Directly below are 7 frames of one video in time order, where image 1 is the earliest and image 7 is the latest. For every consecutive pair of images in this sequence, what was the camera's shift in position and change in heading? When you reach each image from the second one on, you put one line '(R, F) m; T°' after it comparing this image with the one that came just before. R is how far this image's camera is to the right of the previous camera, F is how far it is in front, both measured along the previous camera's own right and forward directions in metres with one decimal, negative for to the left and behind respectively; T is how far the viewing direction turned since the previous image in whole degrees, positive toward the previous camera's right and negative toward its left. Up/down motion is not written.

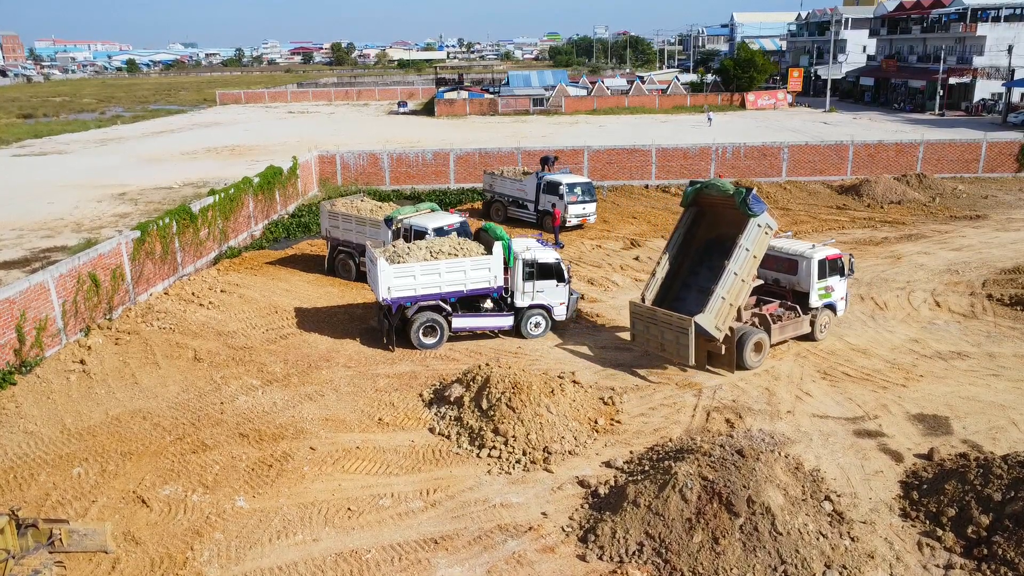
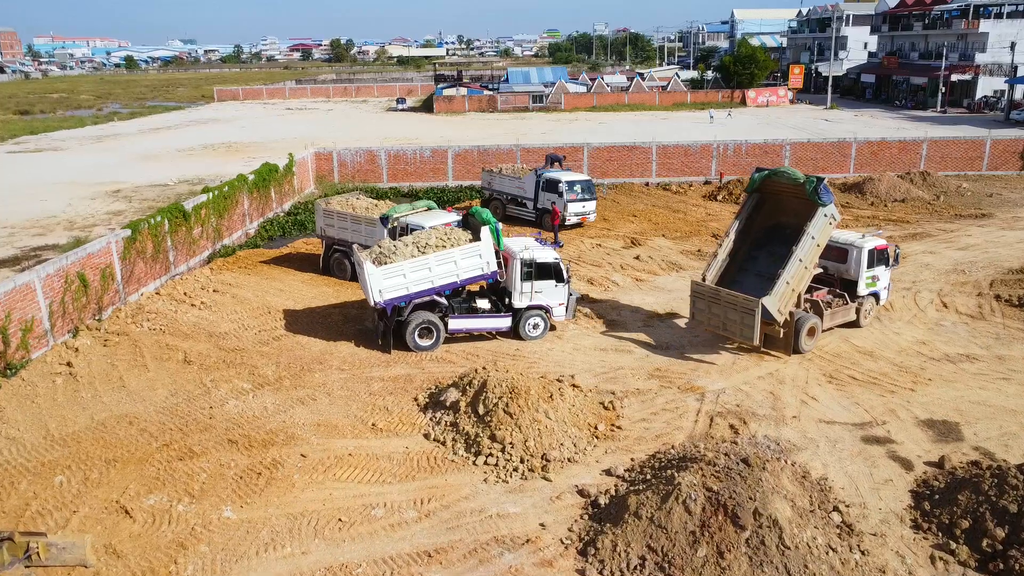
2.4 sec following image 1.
(0.0, +0.3) m; 0°
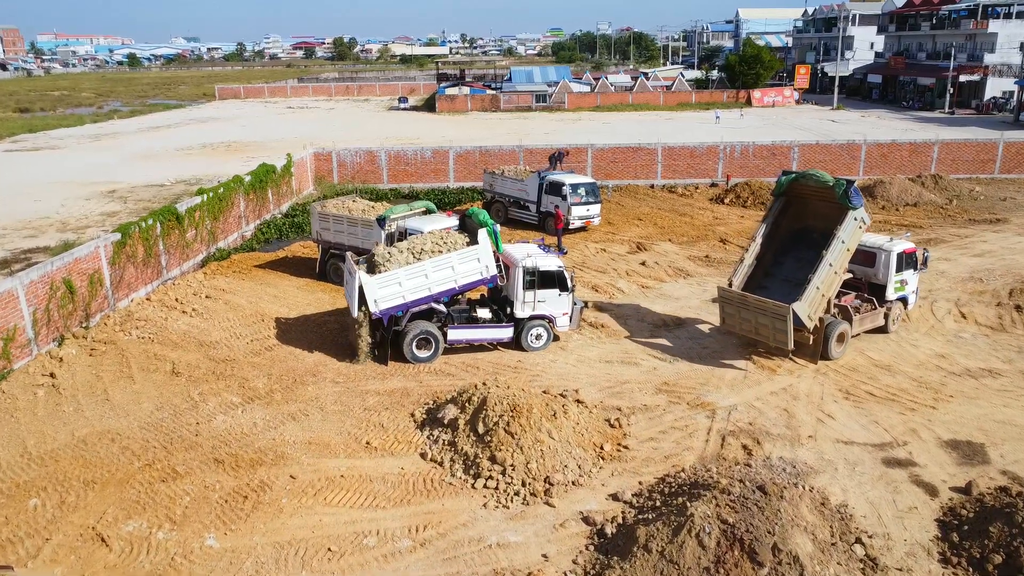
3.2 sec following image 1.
(0.0, +0.6) m; 0°
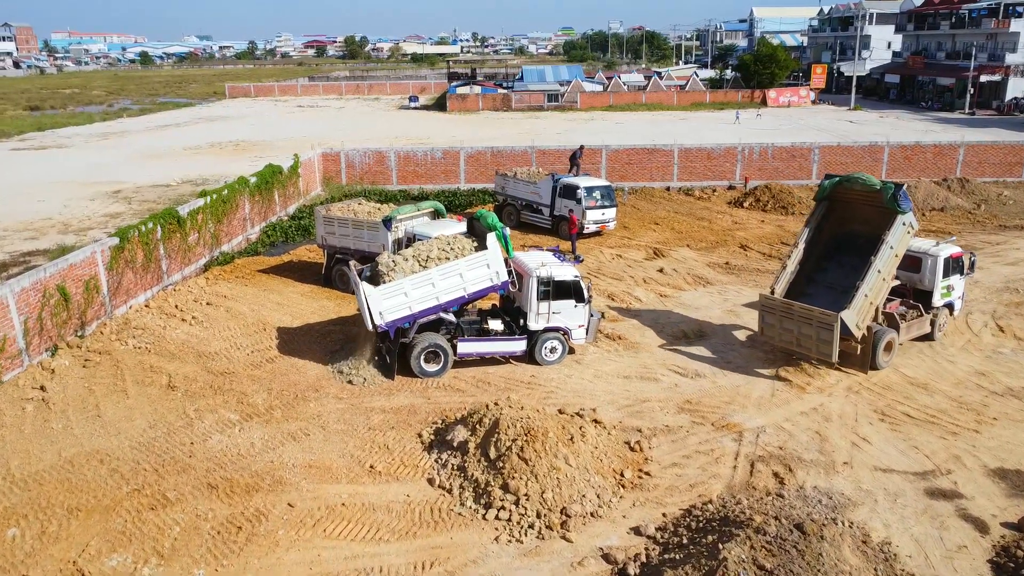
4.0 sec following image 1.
(-0.1, +0.7) m; -1°
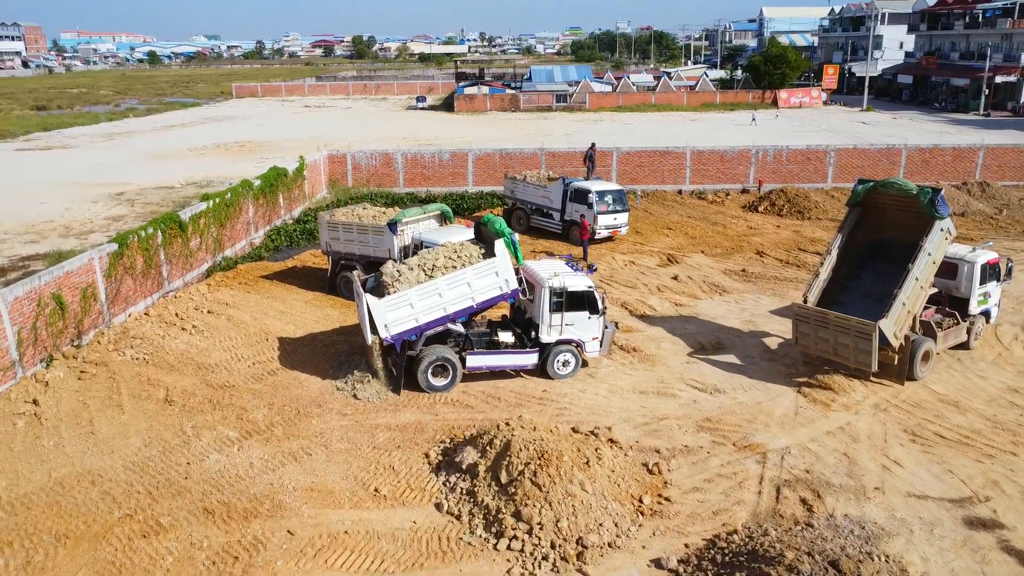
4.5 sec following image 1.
(-0.1, +0.5) m; 0°
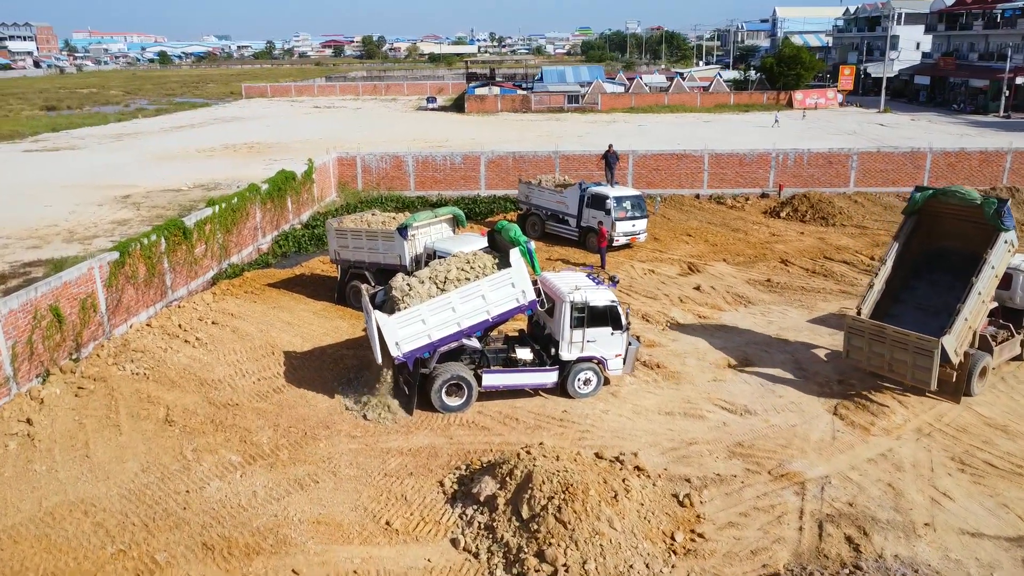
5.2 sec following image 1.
(-0.2, +0.7) m; -1°
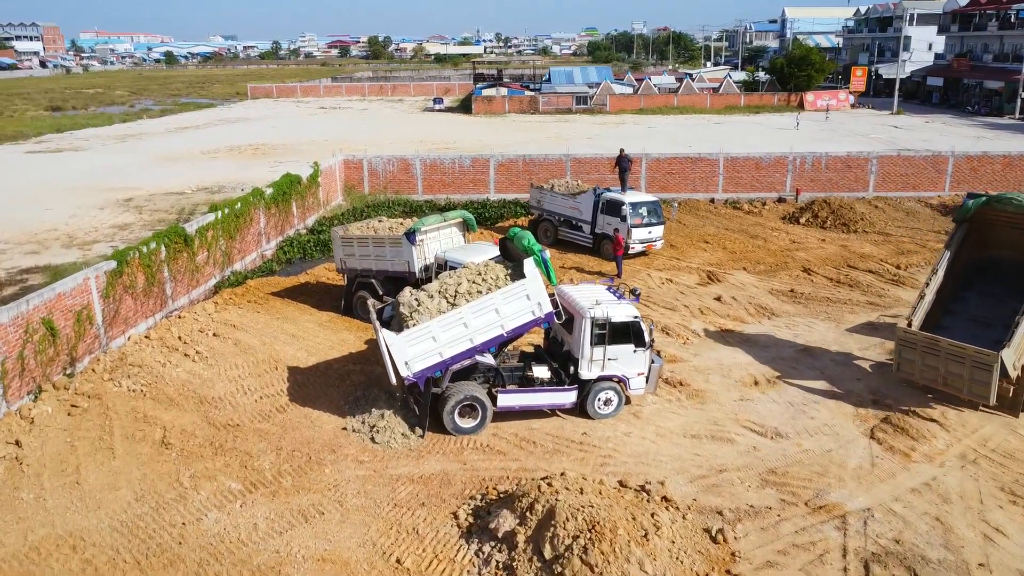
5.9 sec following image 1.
(-0.2, +0.7) m; 0°
